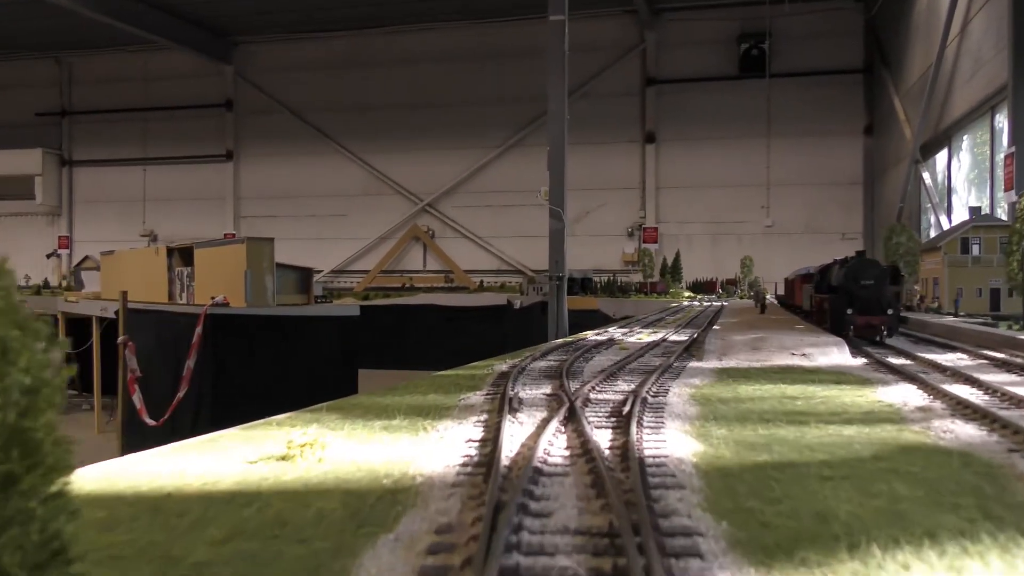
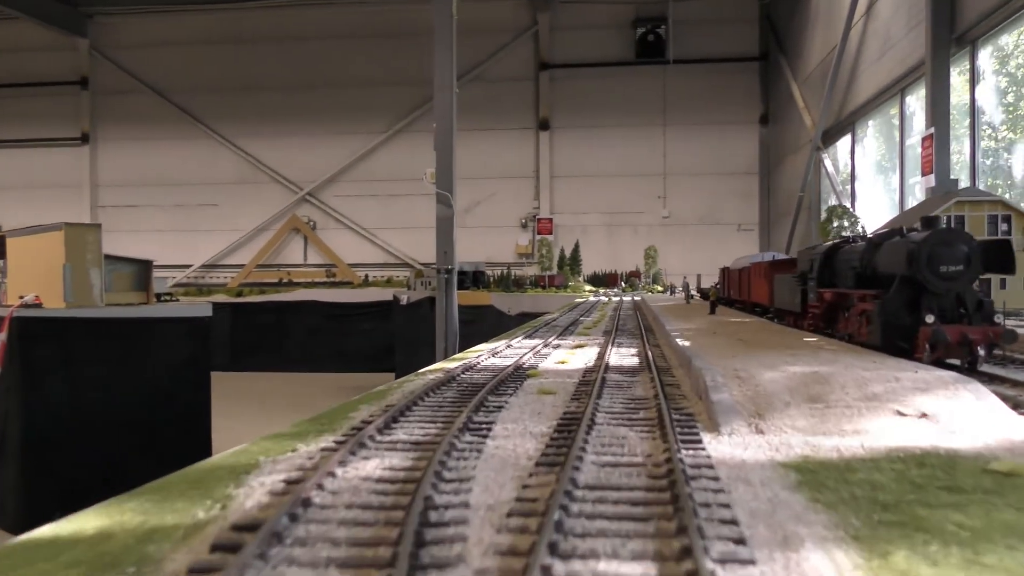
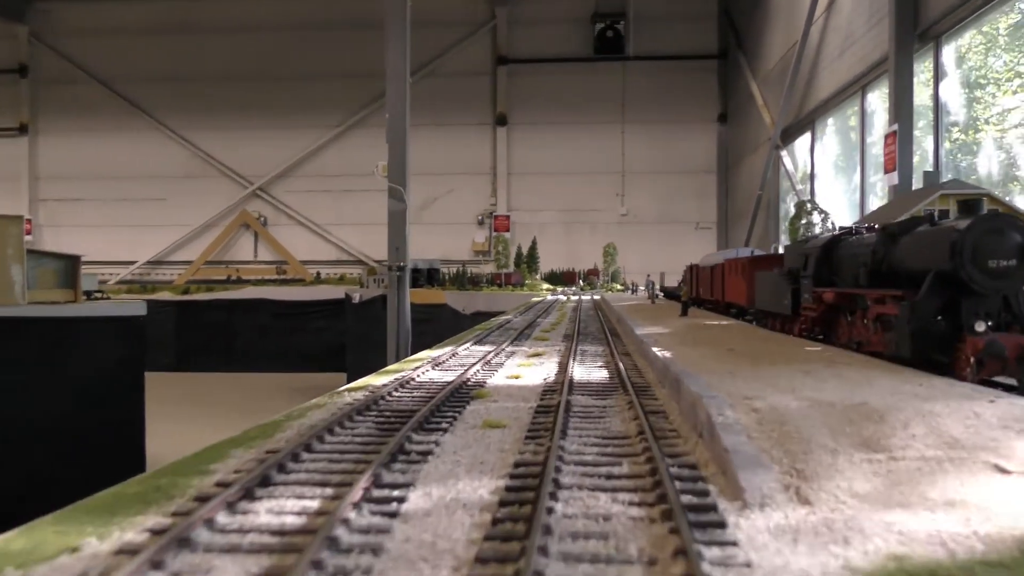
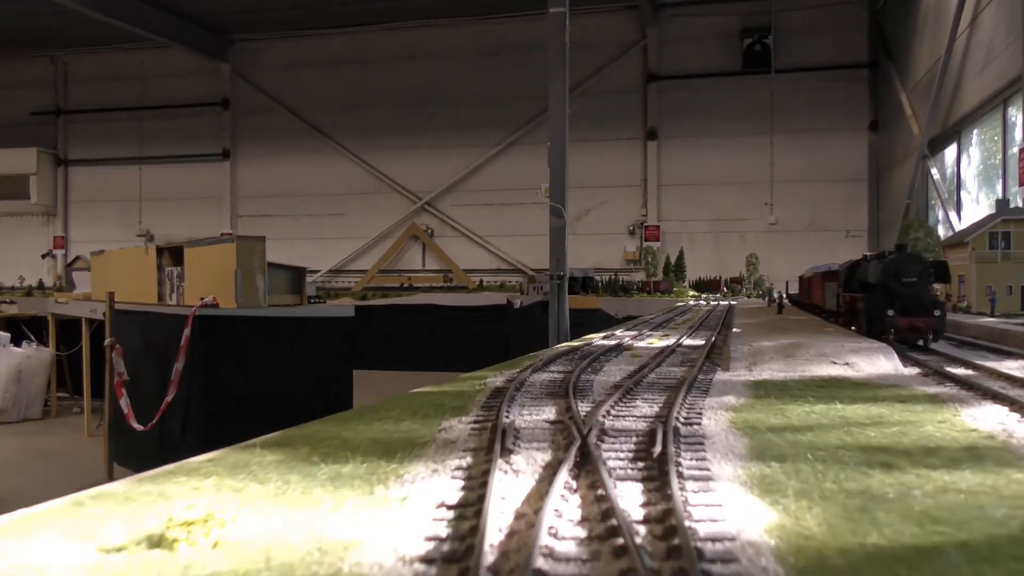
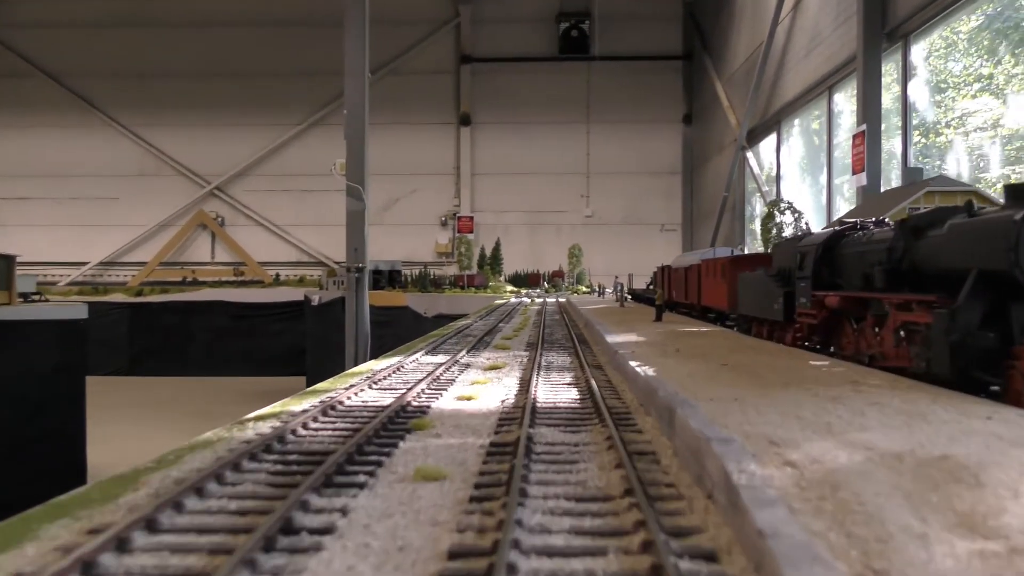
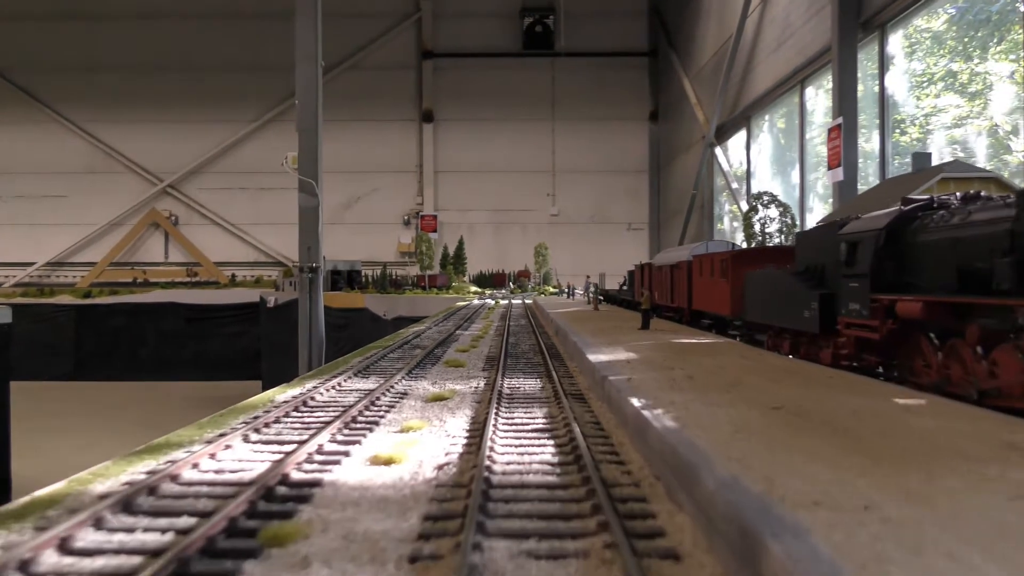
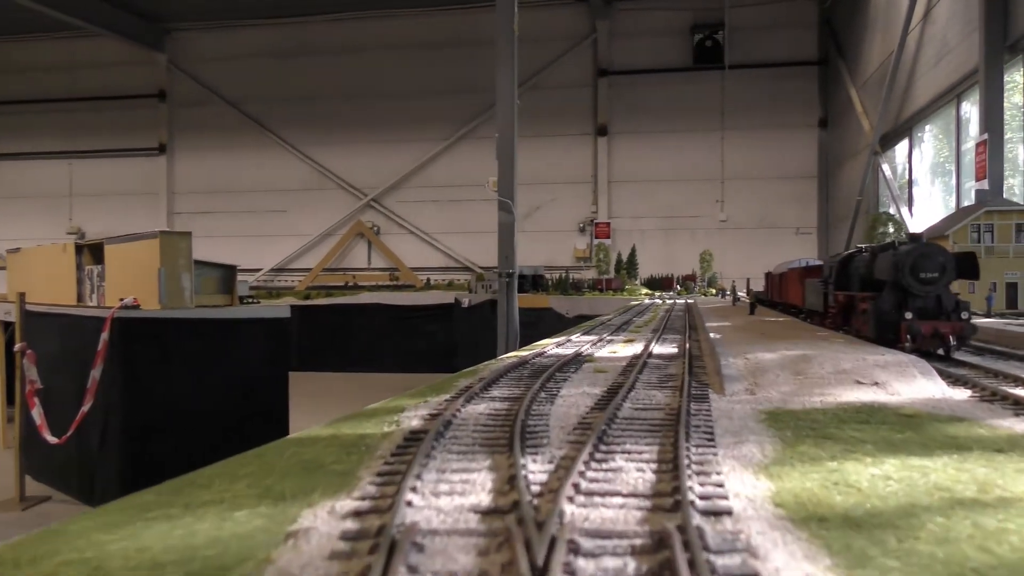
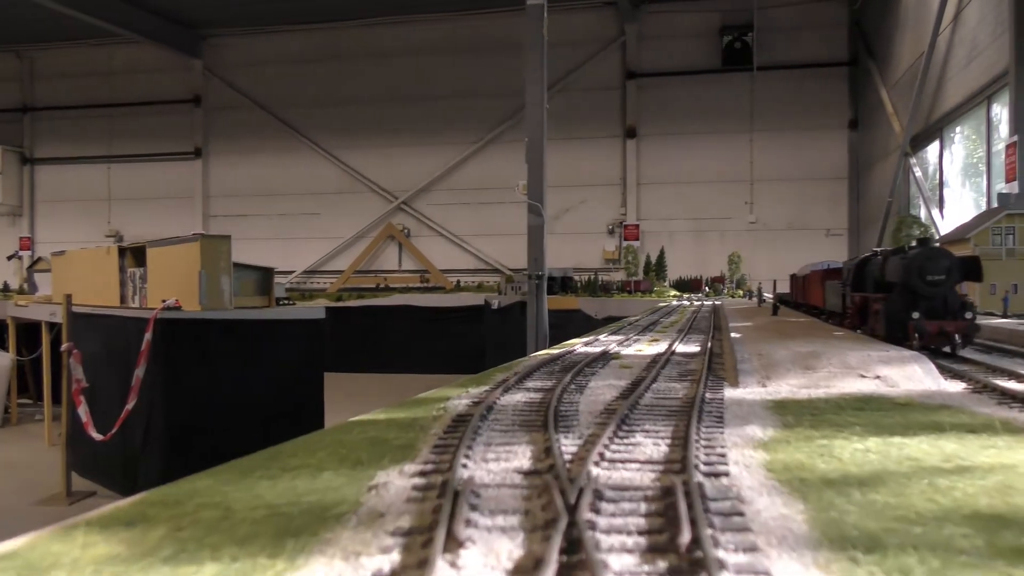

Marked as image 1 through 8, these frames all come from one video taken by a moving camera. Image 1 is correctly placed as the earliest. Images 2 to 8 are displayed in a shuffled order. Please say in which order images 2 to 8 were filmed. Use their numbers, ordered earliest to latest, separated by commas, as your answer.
4, 8, 7, 2, 3, 5, 6
